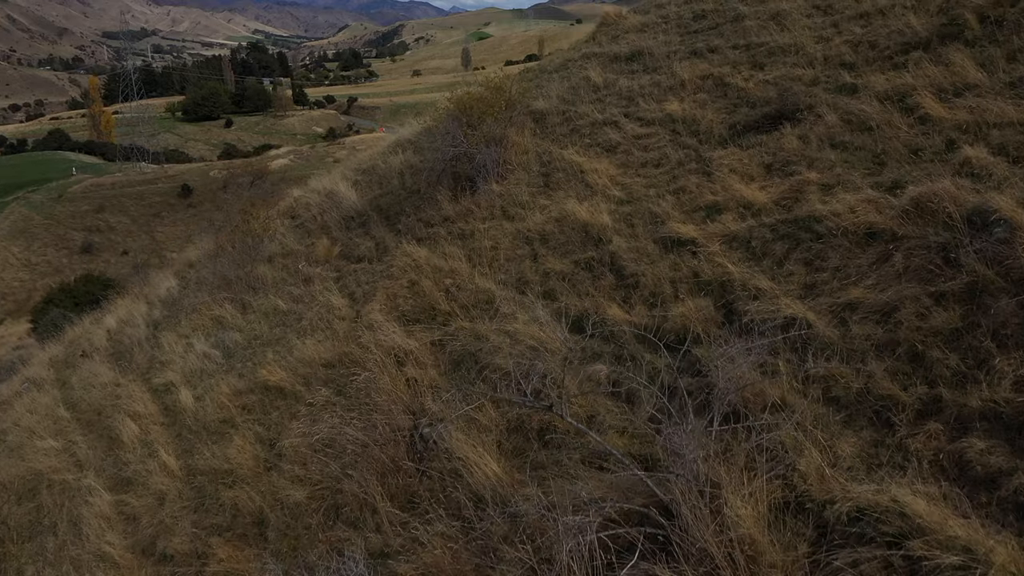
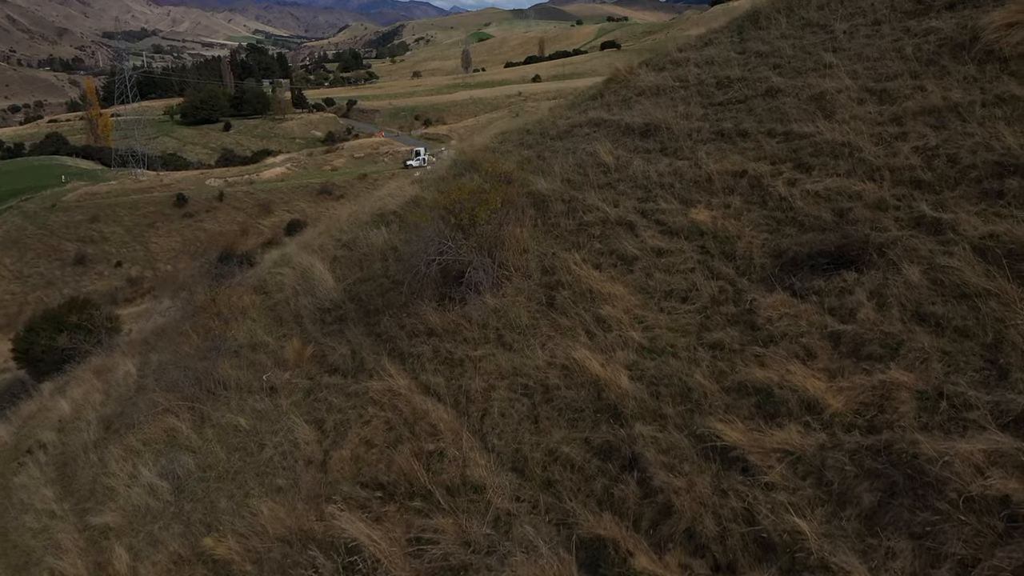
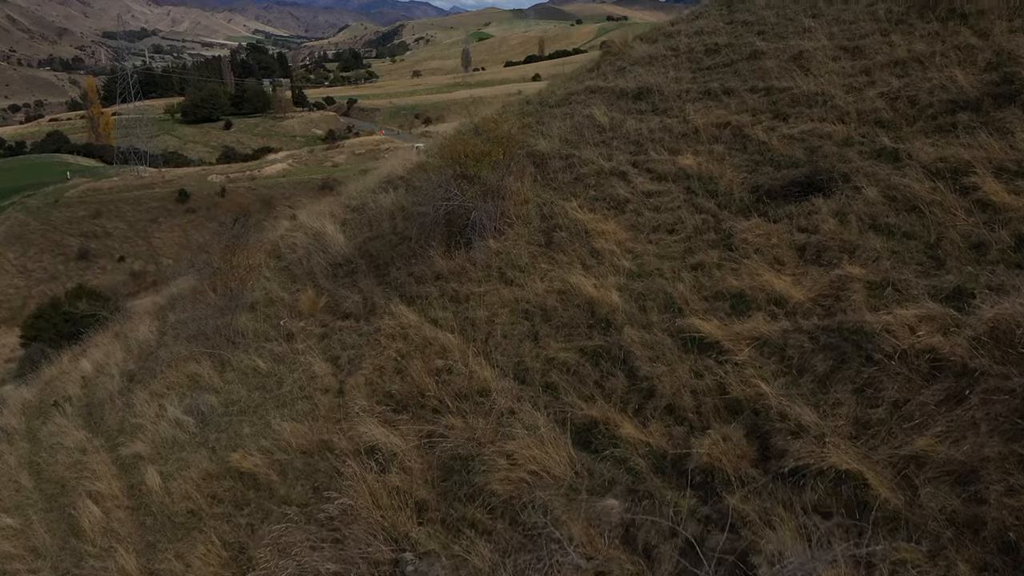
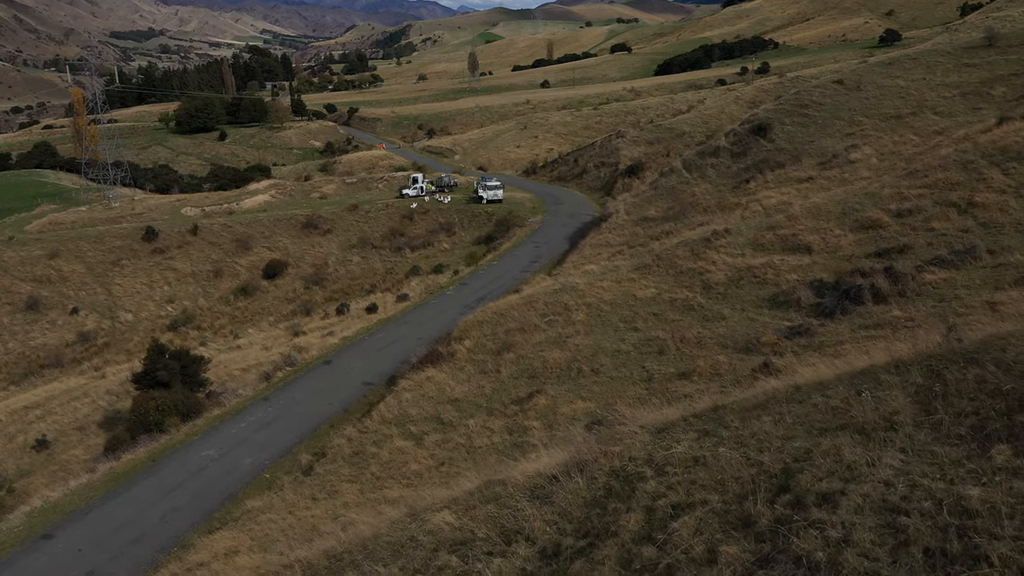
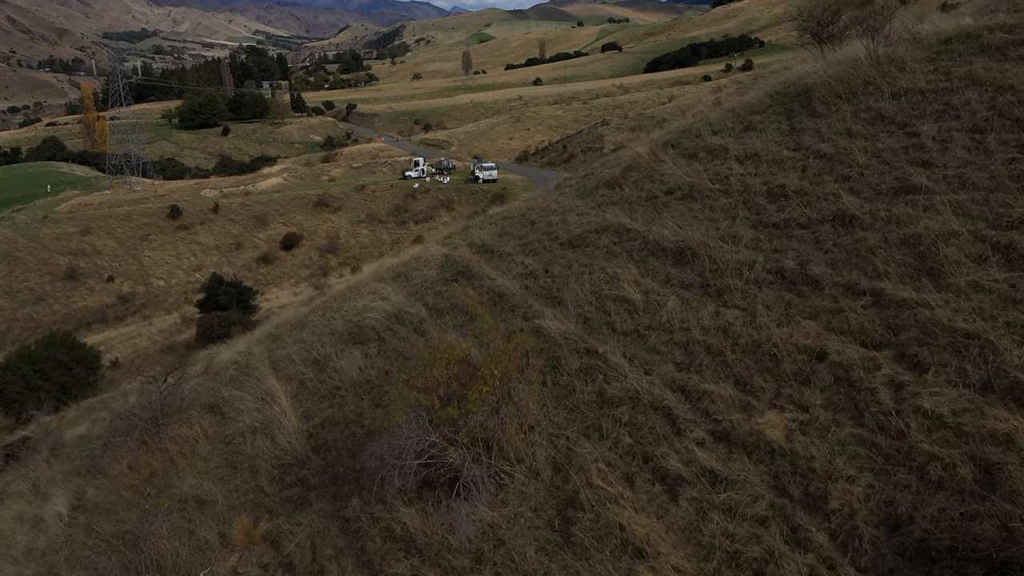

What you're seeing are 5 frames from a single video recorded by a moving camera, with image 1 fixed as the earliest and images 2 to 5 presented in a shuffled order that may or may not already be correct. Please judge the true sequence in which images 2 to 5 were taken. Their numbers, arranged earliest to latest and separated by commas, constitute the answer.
3, 2, 5, 4
